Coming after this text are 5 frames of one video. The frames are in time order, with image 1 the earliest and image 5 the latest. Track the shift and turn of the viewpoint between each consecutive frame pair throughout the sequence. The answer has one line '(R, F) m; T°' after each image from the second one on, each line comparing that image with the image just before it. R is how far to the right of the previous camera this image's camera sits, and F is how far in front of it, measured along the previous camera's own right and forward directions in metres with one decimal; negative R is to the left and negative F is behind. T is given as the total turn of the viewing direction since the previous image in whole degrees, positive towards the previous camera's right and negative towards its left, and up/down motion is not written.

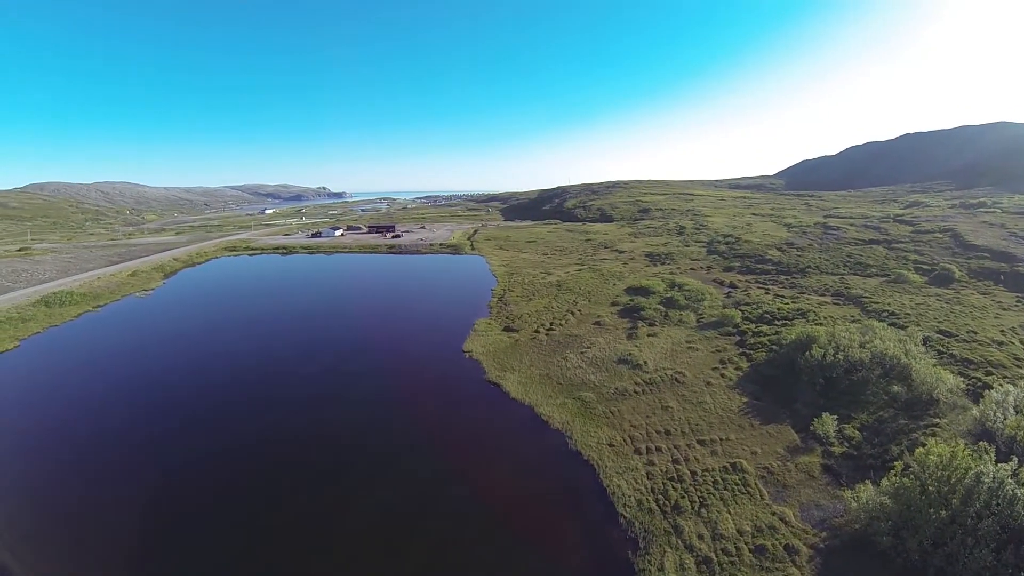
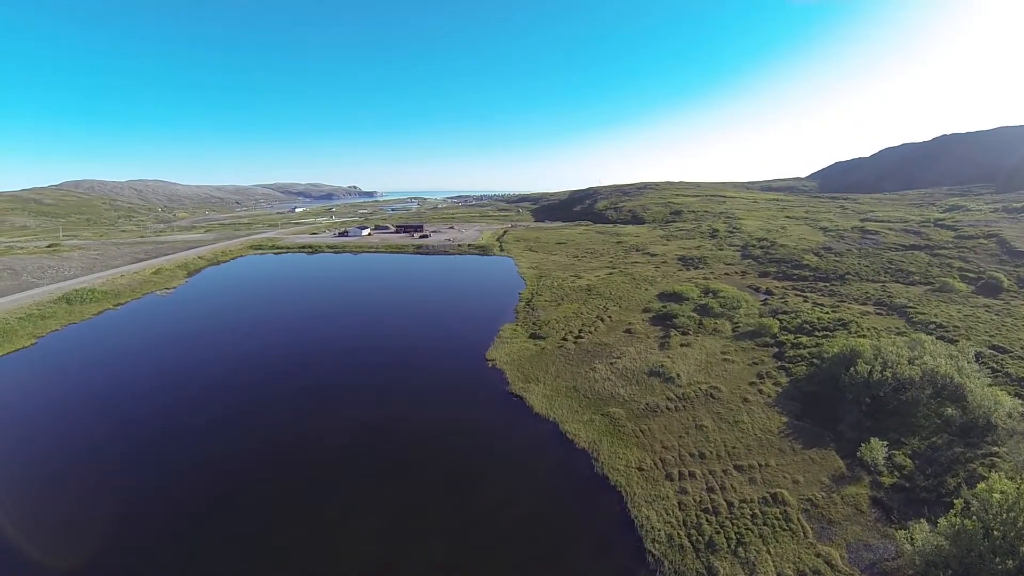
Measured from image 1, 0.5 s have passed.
(0.0, +1.5) m; -2°
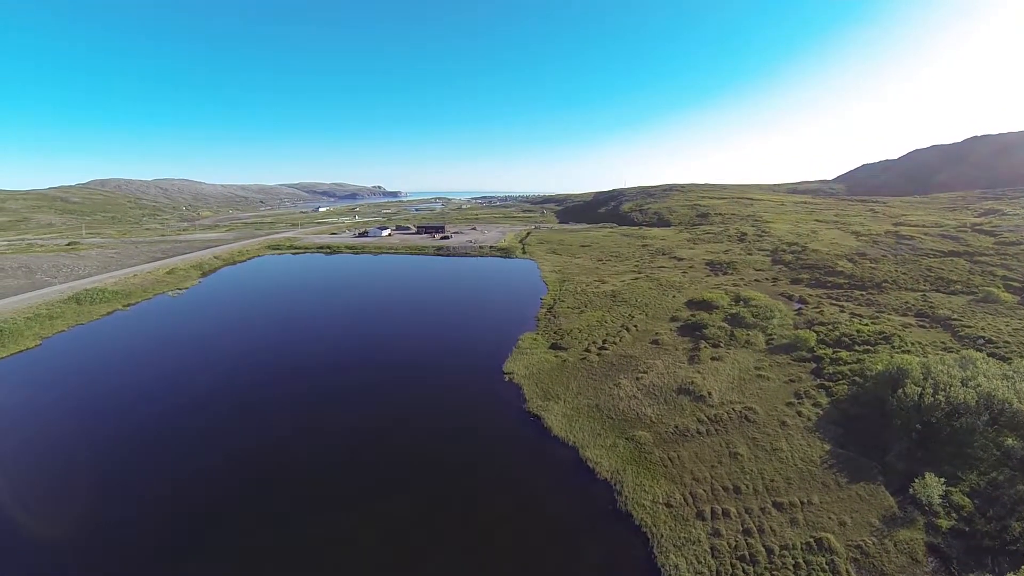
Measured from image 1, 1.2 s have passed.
(0.0, +1.8) m; -2°
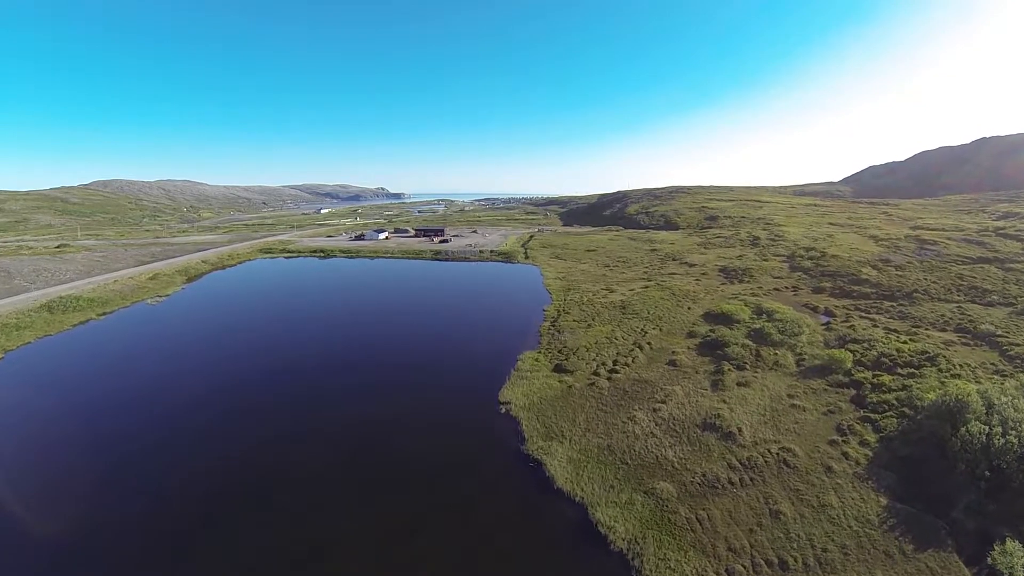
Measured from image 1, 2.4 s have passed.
(+0.3, +3.2) m; -1°
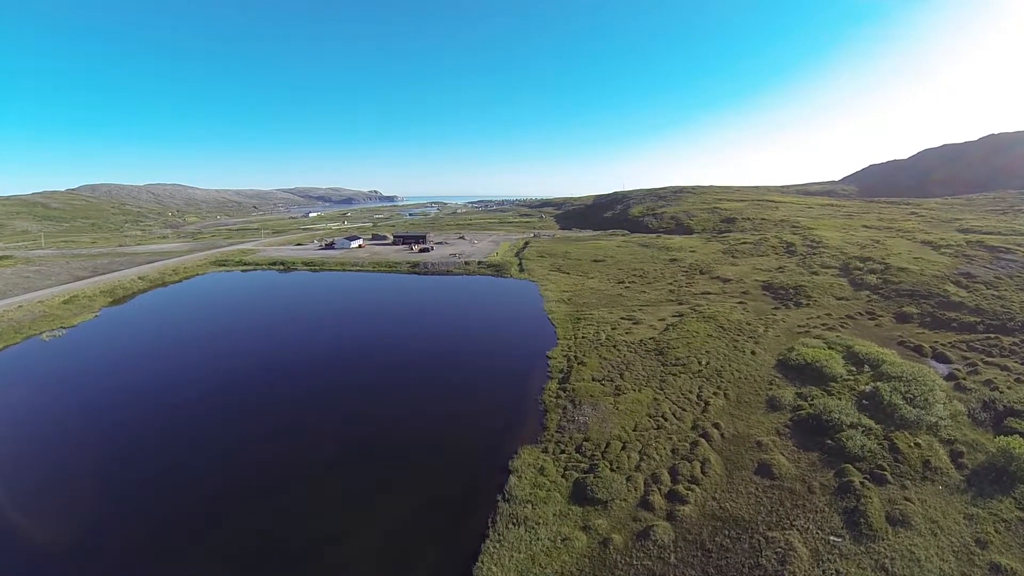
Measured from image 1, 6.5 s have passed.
(+0.4, +10.0) m; 0°
